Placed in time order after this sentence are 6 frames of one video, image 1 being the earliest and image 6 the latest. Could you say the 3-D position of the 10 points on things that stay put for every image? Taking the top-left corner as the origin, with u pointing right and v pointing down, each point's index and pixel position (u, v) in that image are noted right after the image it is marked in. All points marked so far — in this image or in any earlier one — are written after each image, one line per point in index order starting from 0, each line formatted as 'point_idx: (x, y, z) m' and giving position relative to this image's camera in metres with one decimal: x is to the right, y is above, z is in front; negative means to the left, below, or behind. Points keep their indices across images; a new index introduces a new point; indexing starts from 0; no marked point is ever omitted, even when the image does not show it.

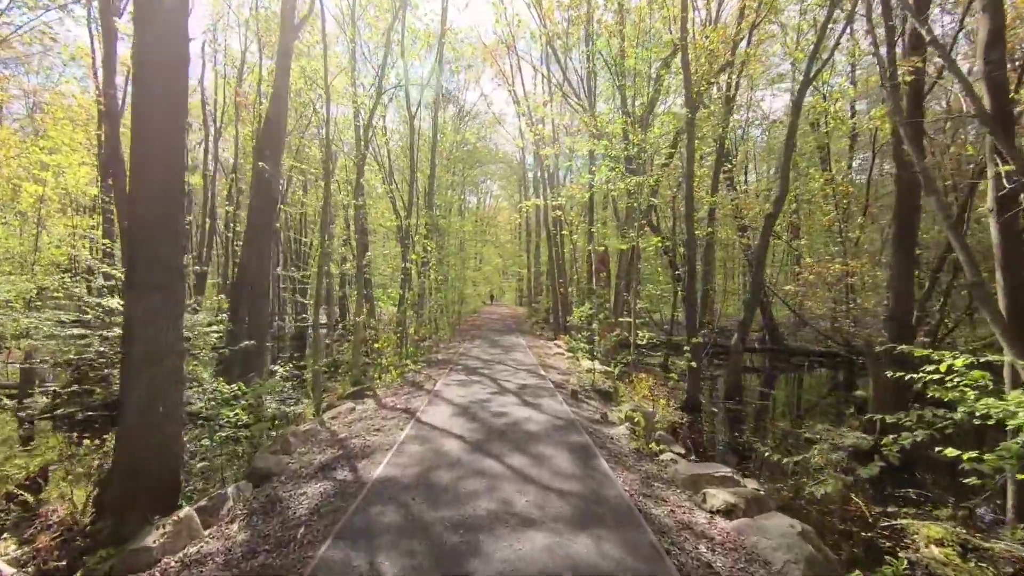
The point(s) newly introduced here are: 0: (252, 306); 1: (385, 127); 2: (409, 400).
0: (-4.6, -0.5, +10.1) m
1: (-4.3, +5.4, +19.6) m
2: (-1.5, -1.6, +8.0) m
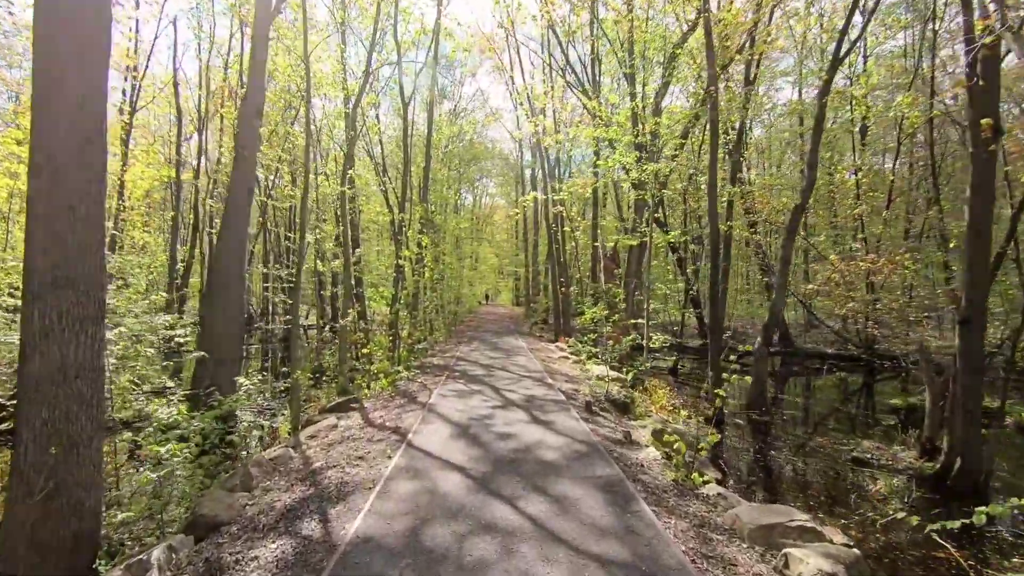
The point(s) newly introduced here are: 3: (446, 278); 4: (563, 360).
0: (-4.5, -0.5, +9.0) m
1: (-4.3, +5.4, +18.5) m
2: (-1.4, -1.6, +6.9) m
3: (-2.3, +0.4, +19.9) m
4: (+1.2, -1.7, +13.6) m
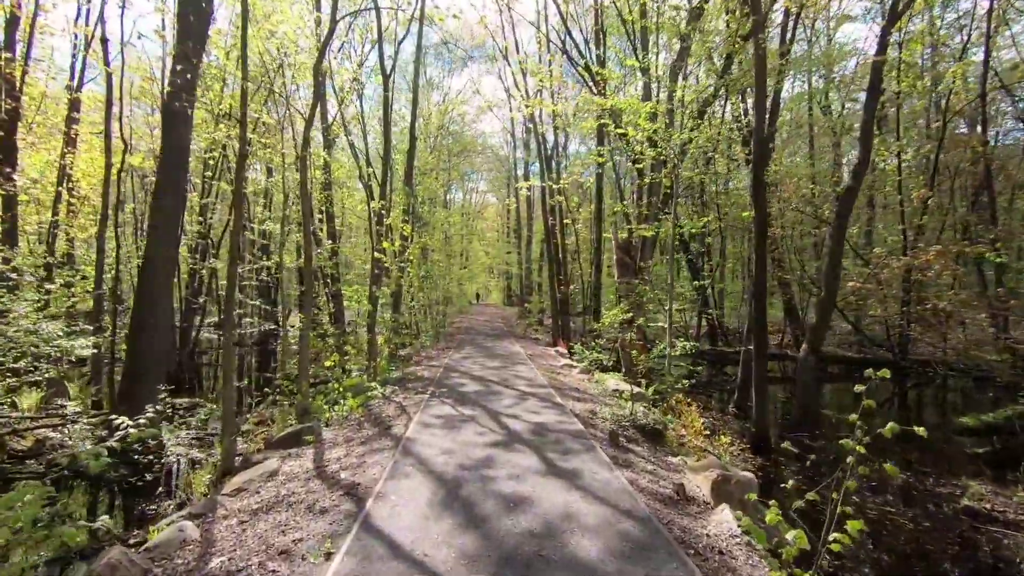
0: (-4.5, -0.5, +7.1) m
1: (-4.4, +5.5, +16.6) m
2: (-1.3, -1.5, +5.1) m
3: (-2.5, +0.4, +18.0) m
4: (+1.2, -1.7, +11.8) m
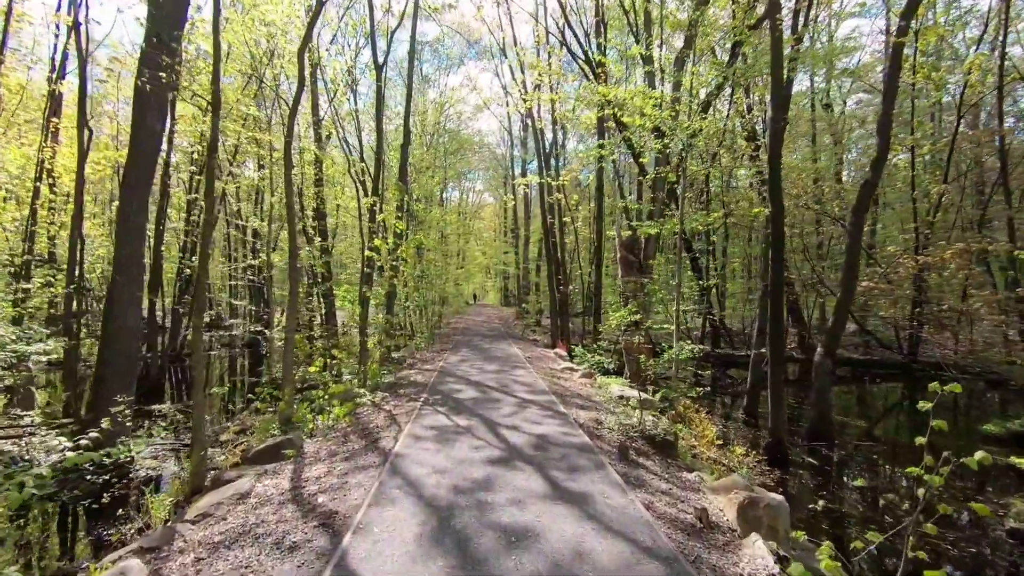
0: (-4.5, -0.5, +6.5) m
1: (-4.5, +5.5, +16.0) m
2: (-1.3, -1.5, +4.5) m
3: (-2.6, +0.4, +17.4) m
4: (+1.1, -1.7, +11.2) m
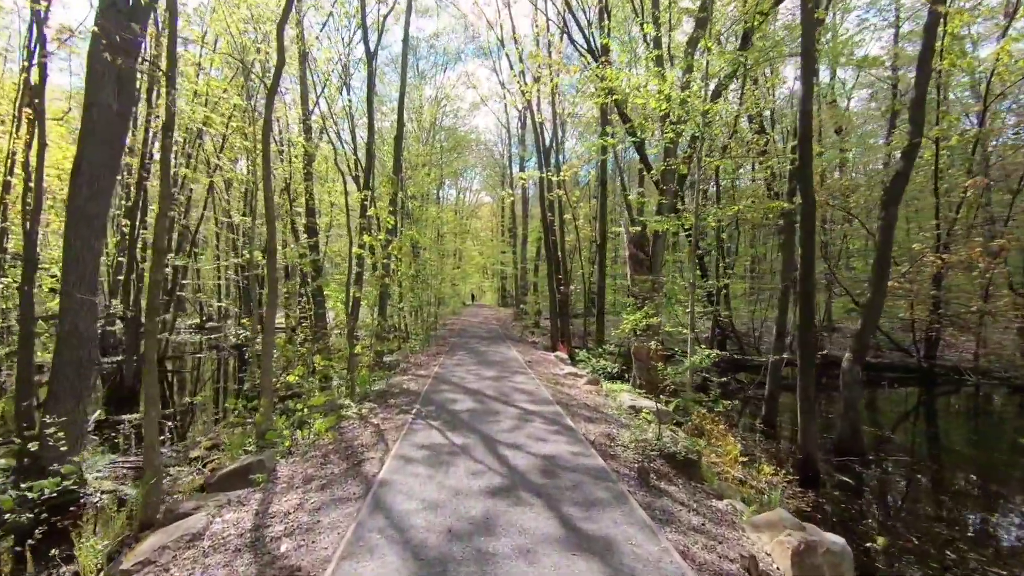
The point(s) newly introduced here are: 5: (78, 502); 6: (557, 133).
0: (-4.5, -0.5, +5.8) m
1: (-4.5, +5.5, +15.3) m
2: (-1.3, -1.5, +3.8) m
3: (-2.6, +0.4, +16.7) m
4: (+1.1, -1.7, +10.5) m
5: (-4.2, -2.1, +5.5) m
6: (+1.5, +5.1, +18.8) m
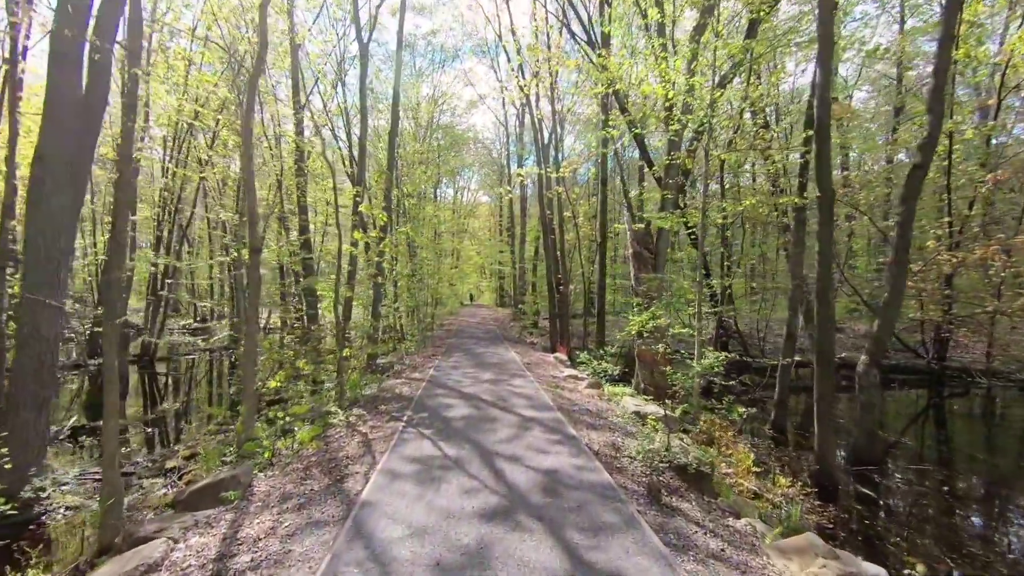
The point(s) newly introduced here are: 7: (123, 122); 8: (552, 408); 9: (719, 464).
0: (-4.5, -0.5, +5.3) m
1: (-4.6, +5.5, +14.8) m
2: (-1.3, -1.5, +3.3) m
3: (-2.6, +0.4, +16.2) m
4: (+1.1, -1.7, +10.1) m
5: (-4.2, -2.1, +5.0) m
6: (+1.4, +5.1, +18.4) m
7: (-3.3, +1.4, +4.8) m
8: (+0.5, -1.5, +7.2) m
9: (+2.2, -1.8, +6.0) m
